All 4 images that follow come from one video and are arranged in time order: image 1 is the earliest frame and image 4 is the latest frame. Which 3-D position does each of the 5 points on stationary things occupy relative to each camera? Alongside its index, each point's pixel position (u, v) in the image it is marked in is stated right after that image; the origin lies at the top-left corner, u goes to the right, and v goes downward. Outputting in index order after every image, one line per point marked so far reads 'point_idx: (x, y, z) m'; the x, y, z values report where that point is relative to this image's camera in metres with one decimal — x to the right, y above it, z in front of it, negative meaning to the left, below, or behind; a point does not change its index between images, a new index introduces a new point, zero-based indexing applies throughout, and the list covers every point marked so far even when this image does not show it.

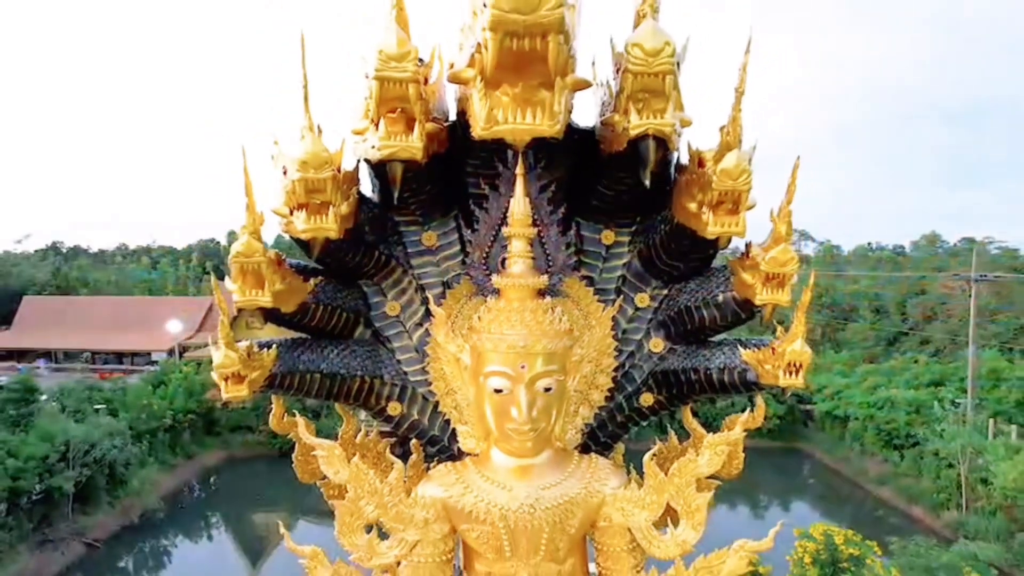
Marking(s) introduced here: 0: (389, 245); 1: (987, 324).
0: (-0.5, +0.2, +2.8) m
1: (+9.0, -0.7, +13.9) m
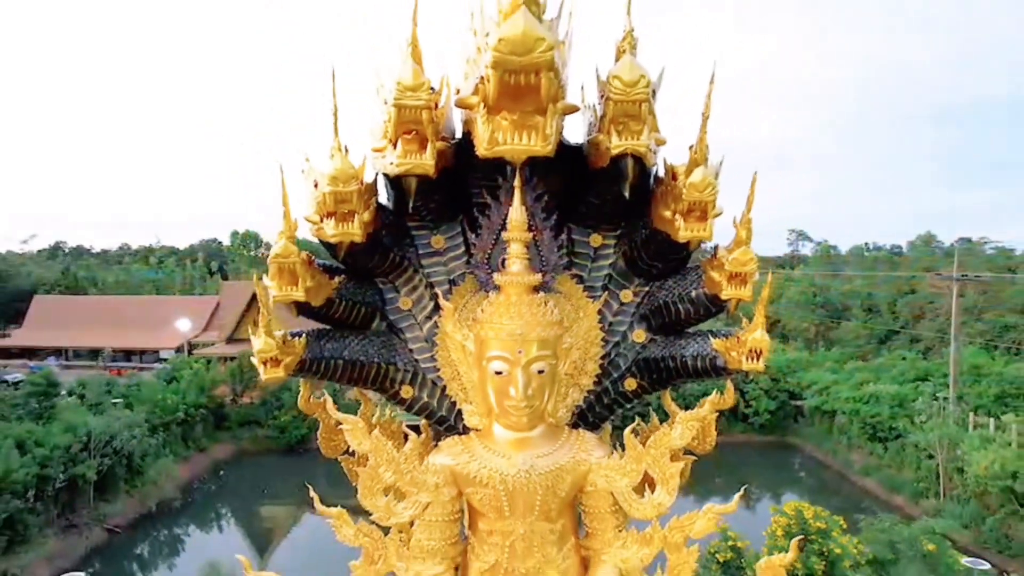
0: (-0.5, +0.2, +3.2) m
1: (+9.0, -0.7, +14.3) m
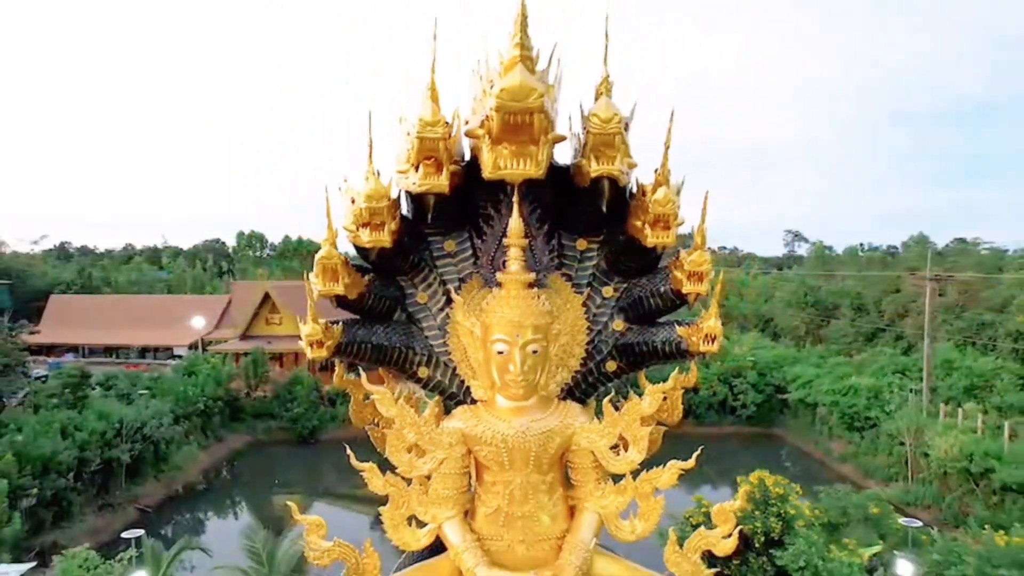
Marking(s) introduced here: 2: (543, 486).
0: (-0.5, +0.2, +3.8) m
1: (+9.0, -0.6, +14.9) m
2: (+0.1, -0.9, +3.4) m
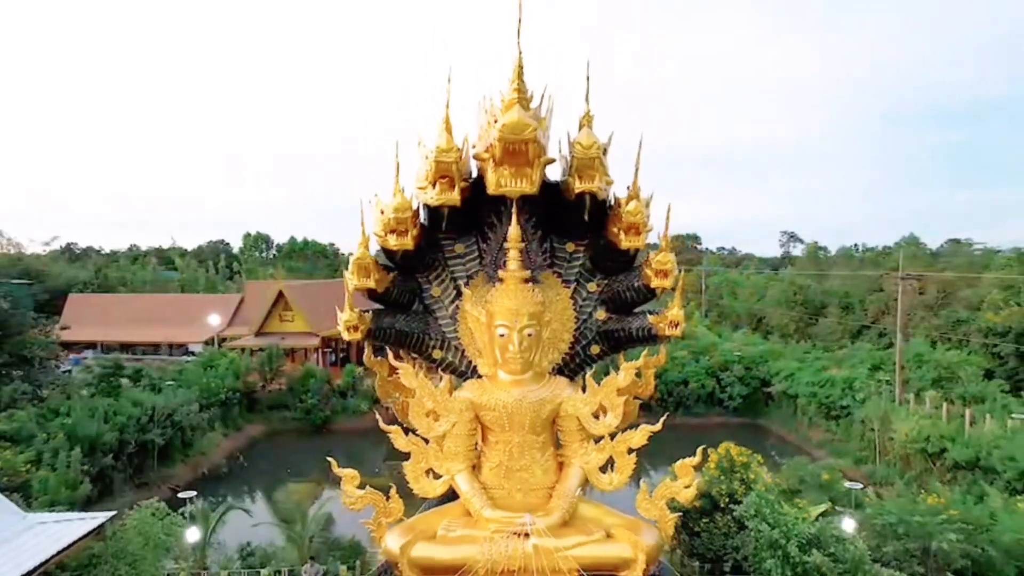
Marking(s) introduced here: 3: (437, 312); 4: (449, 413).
0: (-0.5, +0.2, +4.6) m
1: (+9.0, -0.6, +15.7) m
2: (+0.1, -0.9, +4.2) m
3: (-0.5, -0.1, +4.6) m
4: (-0.4, -0.7, +4.2) m
